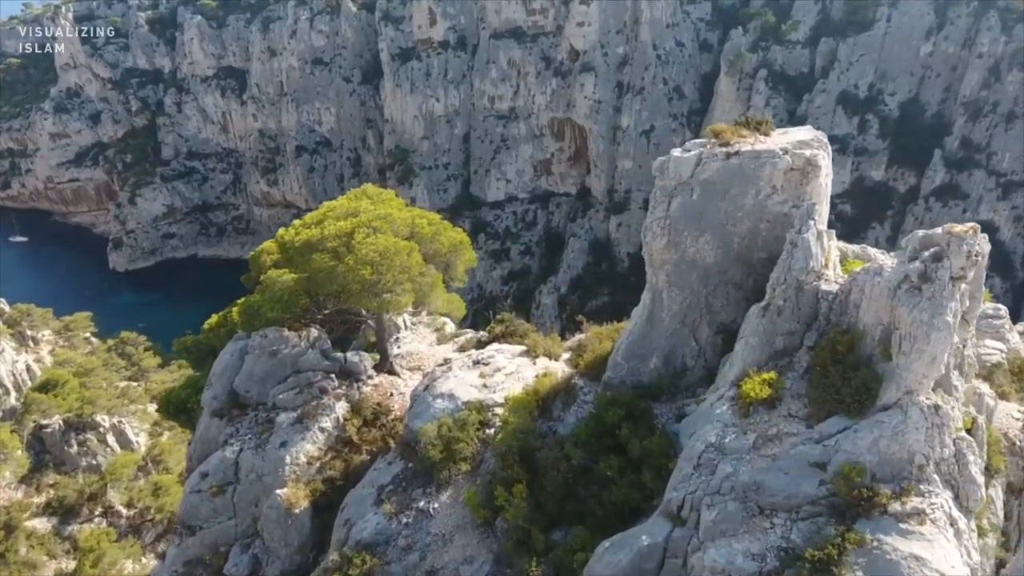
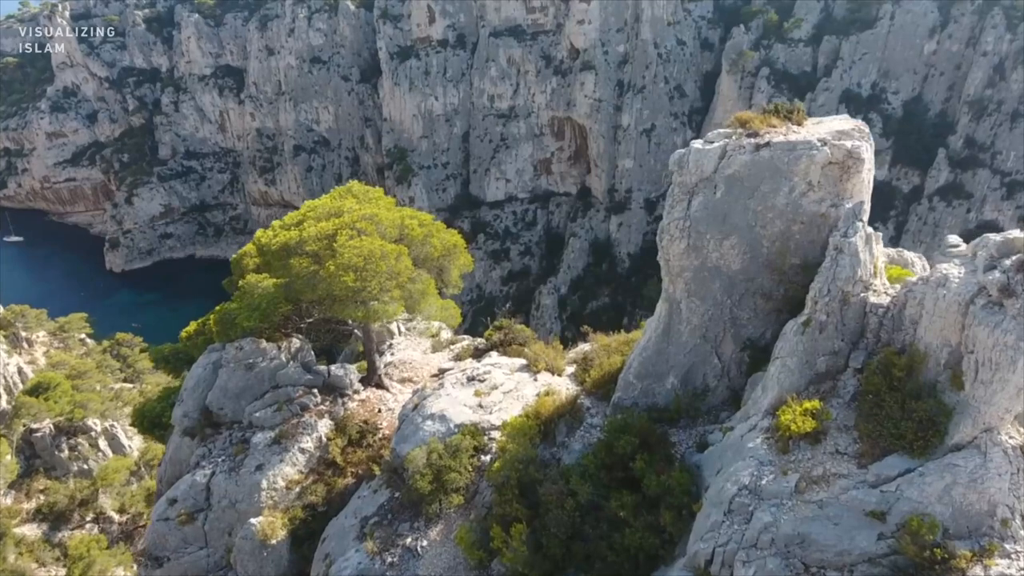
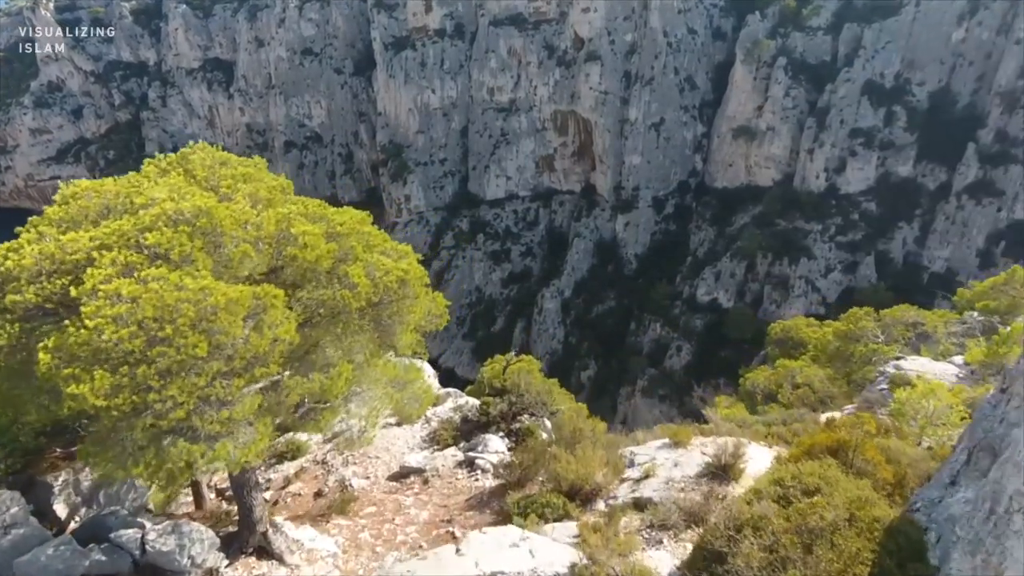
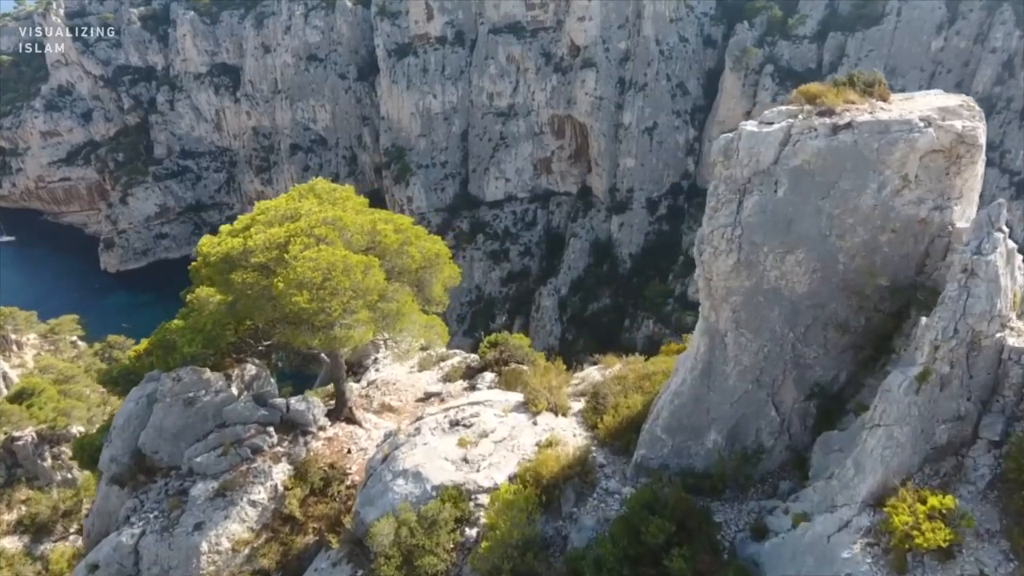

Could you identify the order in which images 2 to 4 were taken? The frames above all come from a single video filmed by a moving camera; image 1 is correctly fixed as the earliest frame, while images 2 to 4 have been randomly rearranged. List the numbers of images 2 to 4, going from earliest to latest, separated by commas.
2, 4, 3
